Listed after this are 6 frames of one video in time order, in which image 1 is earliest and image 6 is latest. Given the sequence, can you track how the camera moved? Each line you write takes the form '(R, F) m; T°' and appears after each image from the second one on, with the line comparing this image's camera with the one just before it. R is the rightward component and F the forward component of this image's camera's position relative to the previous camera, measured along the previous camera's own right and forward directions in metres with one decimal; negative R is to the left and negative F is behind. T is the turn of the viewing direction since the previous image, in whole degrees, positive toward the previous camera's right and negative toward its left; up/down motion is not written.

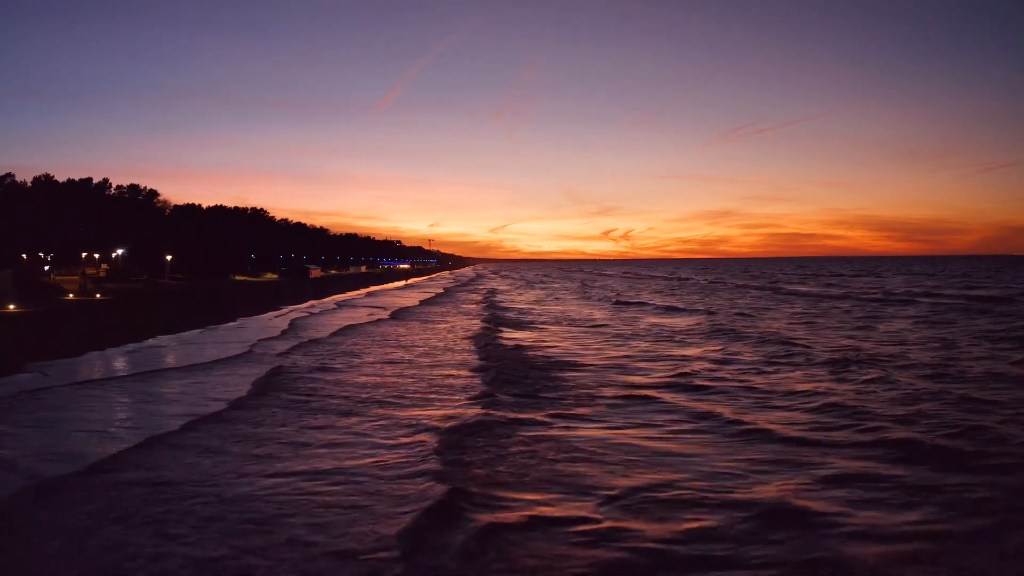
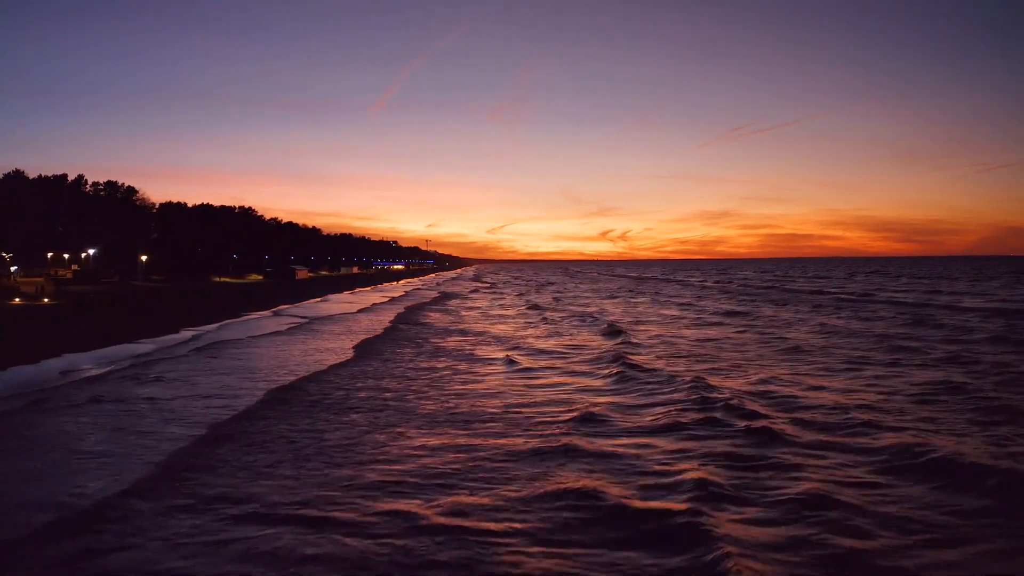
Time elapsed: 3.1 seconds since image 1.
(+1.9, +3.7) m; 0°
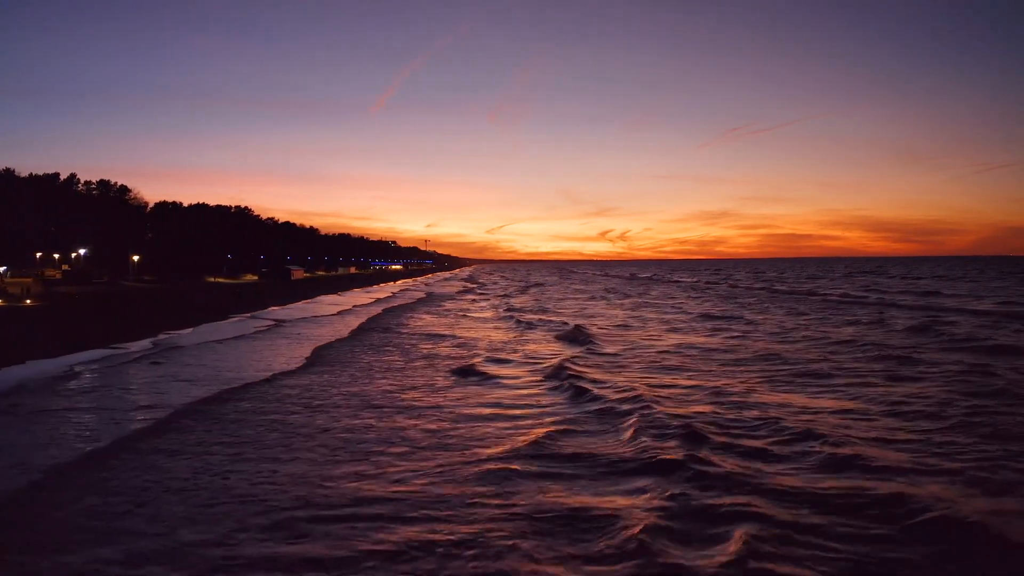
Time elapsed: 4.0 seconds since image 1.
(+0.4, +1.4) m; 0°
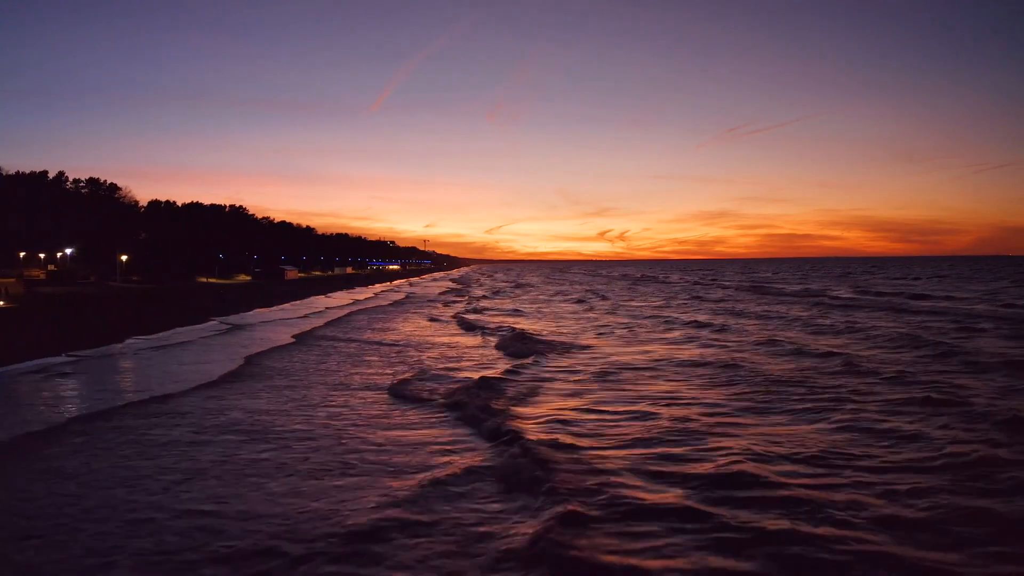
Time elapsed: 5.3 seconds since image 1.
(+0.5, +2.2) m; 0°
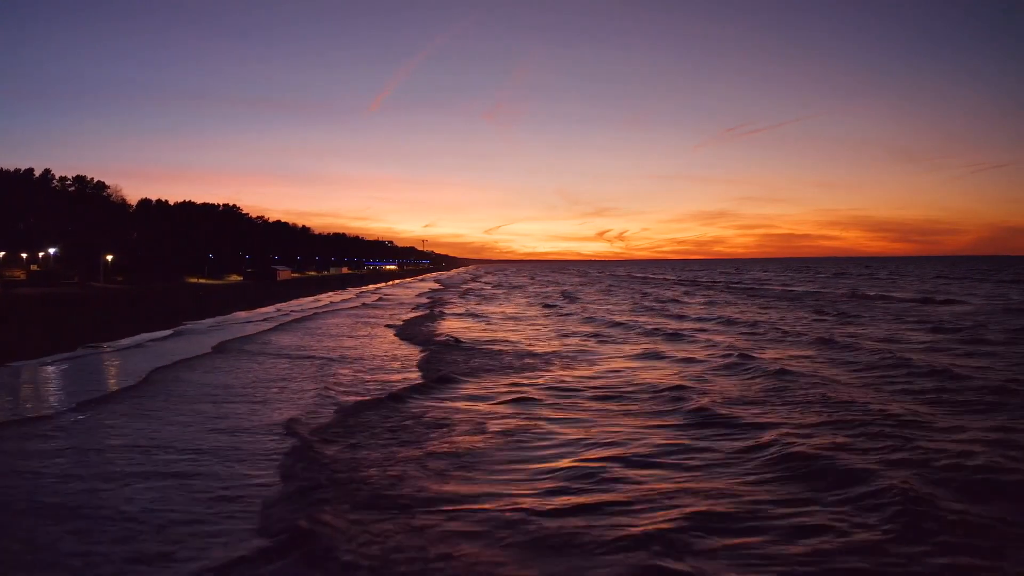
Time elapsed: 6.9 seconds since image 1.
(+0.5, +2.7) m; 0°
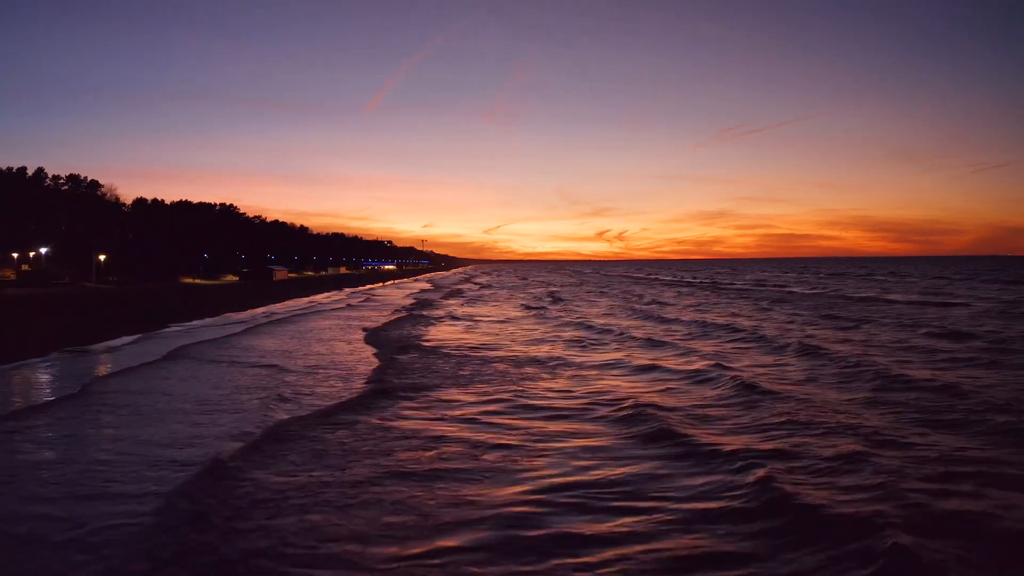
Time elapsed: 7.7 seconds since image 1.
(+0.1, +1.4) m; 0°
